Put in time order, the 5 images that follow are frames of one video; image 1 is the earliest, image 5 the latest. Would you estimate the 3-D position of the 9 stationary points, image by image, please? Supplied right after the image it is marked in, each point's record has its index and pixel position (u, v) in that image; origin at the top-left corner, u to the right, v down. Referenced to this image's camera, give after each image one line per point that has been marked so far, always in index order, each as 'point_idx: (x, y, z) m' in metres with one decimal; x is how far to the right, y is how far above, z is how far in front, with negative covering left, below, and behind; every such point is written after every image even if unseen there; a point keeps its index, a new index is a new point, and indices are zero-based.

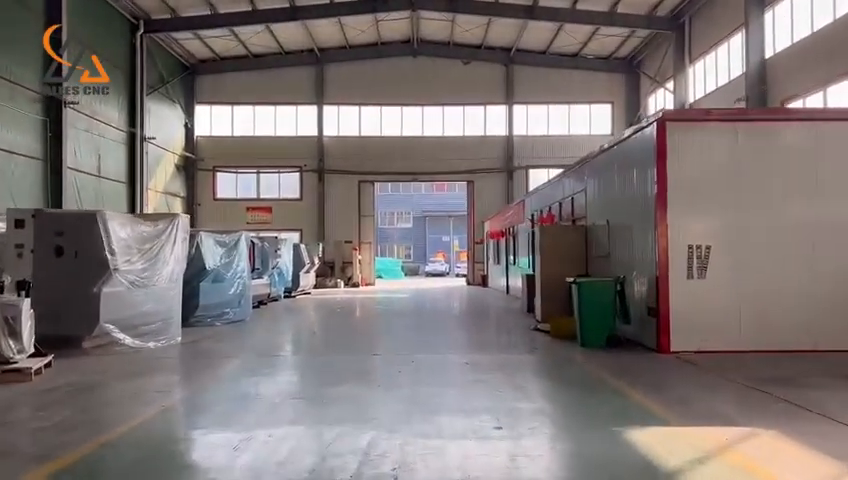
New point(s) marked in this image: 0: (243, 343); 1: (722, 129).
0: (-2.2, -1.3, +8.1) m
1: (+2.9, +1.1, +6.4) m
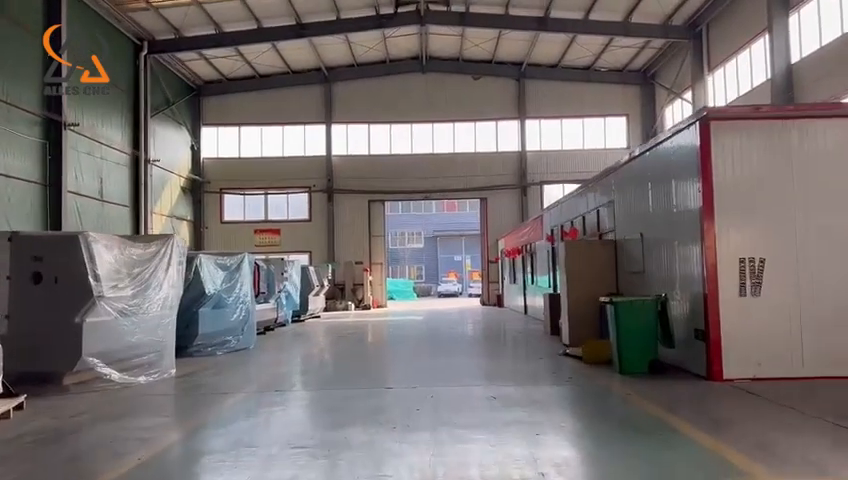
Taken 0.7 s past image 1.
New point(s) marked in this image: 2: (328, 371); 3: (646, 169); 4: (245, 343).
0: (-2.0, -1.5, +7.4) m
1: (+3.0, +1.0, +5.8) m
2: (-1.2, -1.6, +8.1) m
3: (+2.4, +0.8, +7.2) m
4: (-2.5, -1.4, +9.1) m
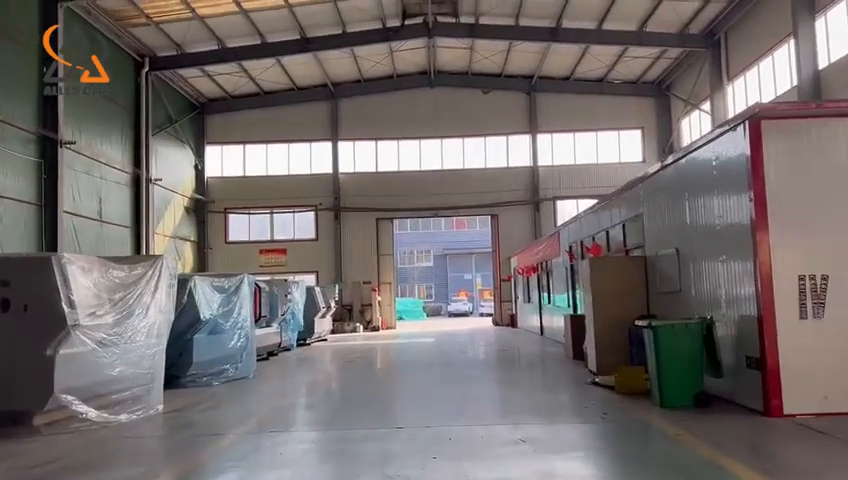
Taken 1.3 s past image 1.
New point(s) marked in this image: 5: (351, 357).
0: (-1.9, -1.7, +6.8) m
1: (+3.1, +0.9, +5.1) m
2: (-1.0, -1.8, +7.4) m
3: (+2.5, +0.6, +6.6) m
4: (-2.3, -1.7, +8.5) m
5: (-1.3, -2.1, +12.0) m
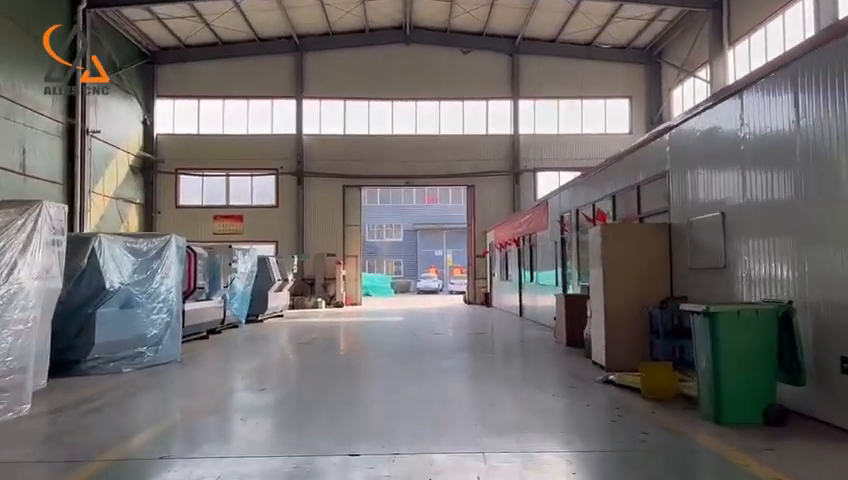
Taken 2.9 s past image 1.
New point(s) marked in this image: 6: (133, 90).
0: (-2.1, -1.3, +5.1) m
1: (+3.0, +1.1, +3.7) m
2: (-1.3, -1.4, +5.9) m
3: (+2.3, +0.9, +5.1) m
4: (-2.6, -1.2, +6.8) m
5: (-1.8, -1.5, +10.4) m
6: (-8.1, +4.2, +18.6) m
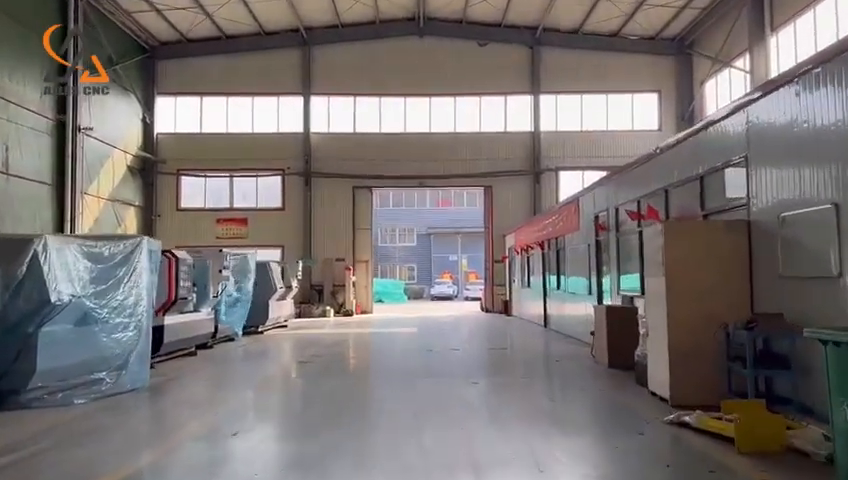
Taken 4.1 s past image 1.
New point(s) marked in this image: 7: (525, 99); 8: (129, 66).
0: (-2.0, -1.3, +4.0) m
1: (+3.1, +1.1, +2.5) m
2: (-1.2, -1.4, +4.7) m
3: (+2.4, +0.9, +3.9) m
4: (-2.5, -1.2, +5.7) m
5: (-1.6, -1.6, +9.3) m
6: (-7.7, +4.1, +17.6) m
7: (+2.9, +4.0, +19.0) m
8: (-7.7, +4.5, +17.4) m
